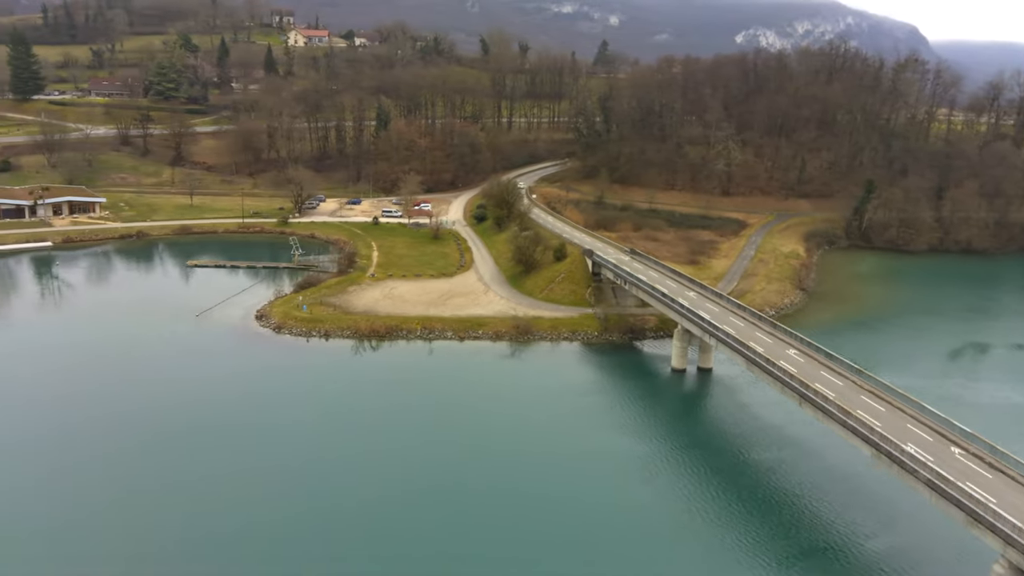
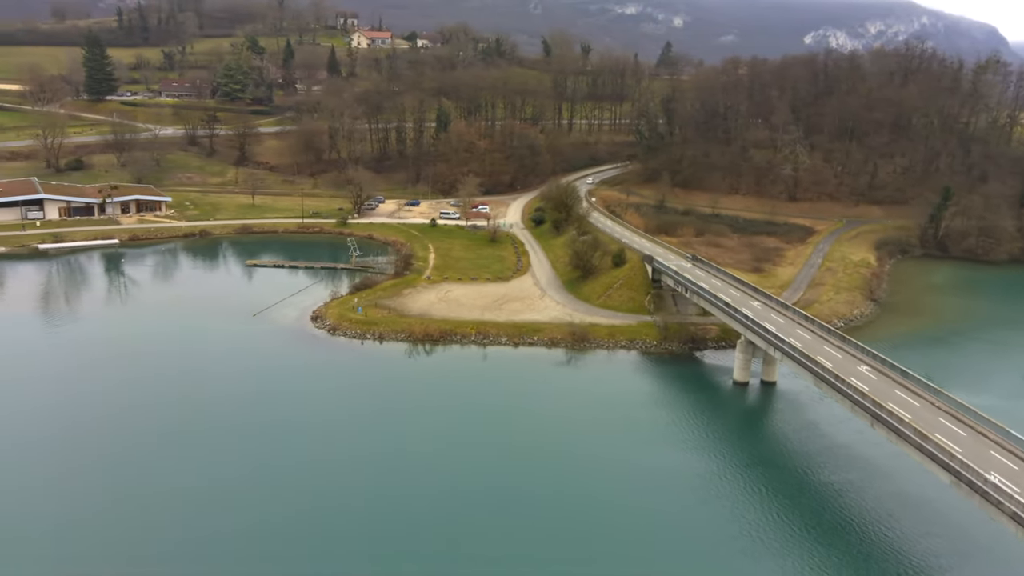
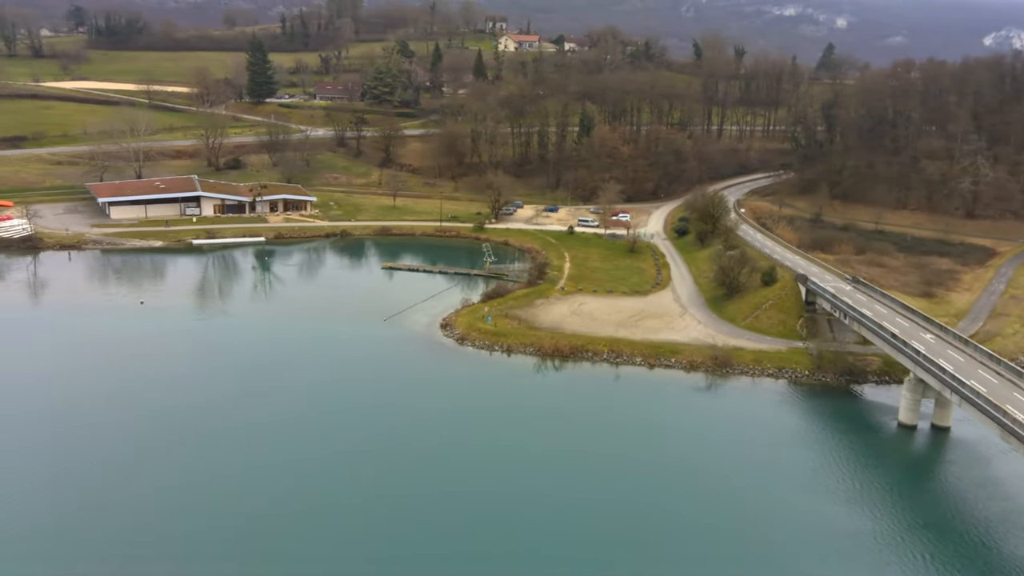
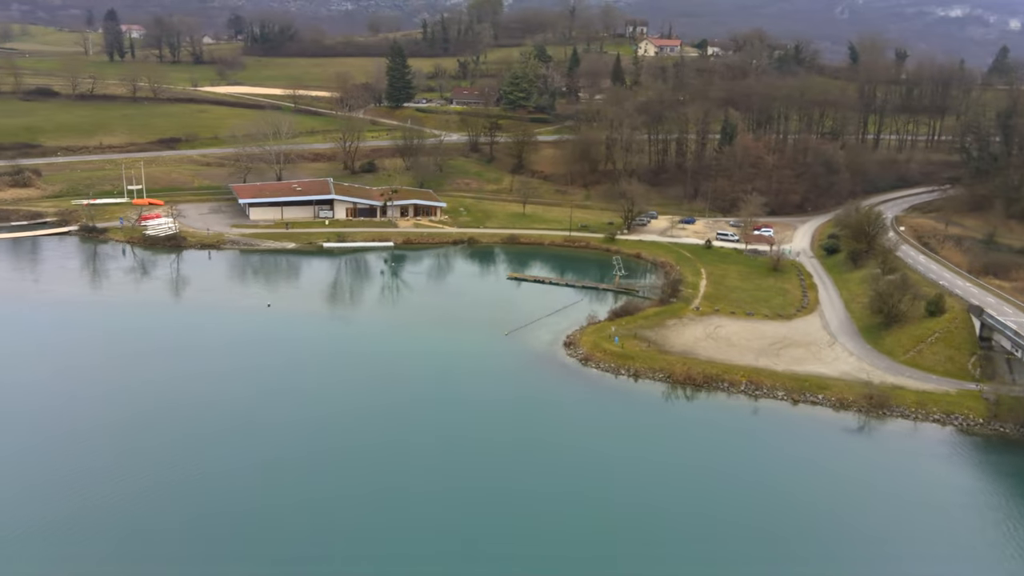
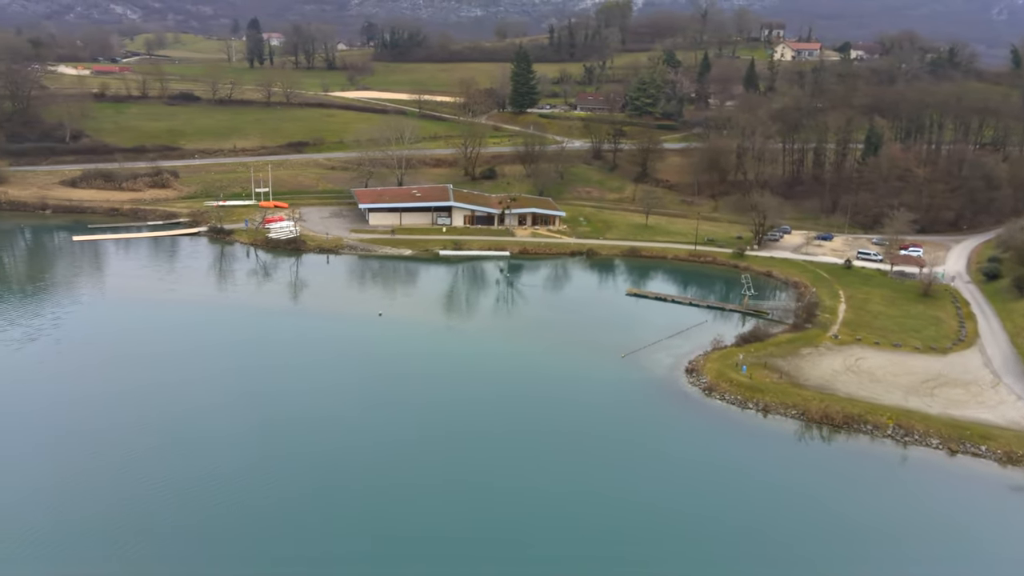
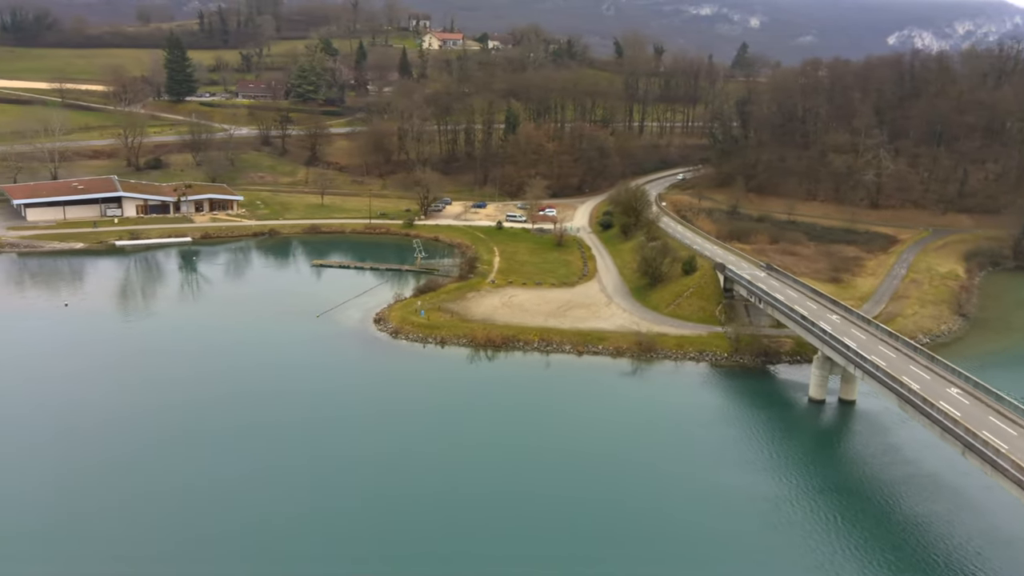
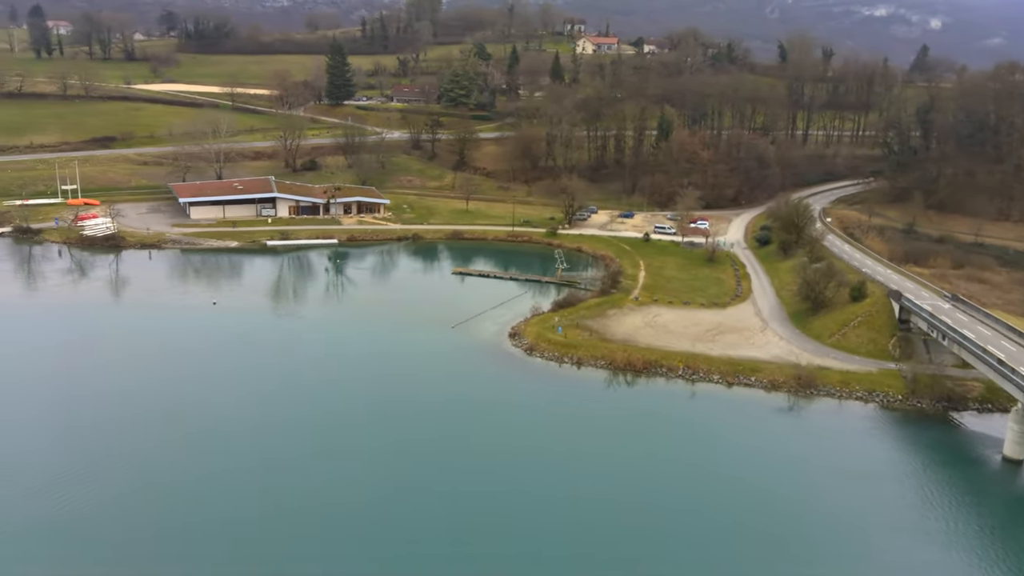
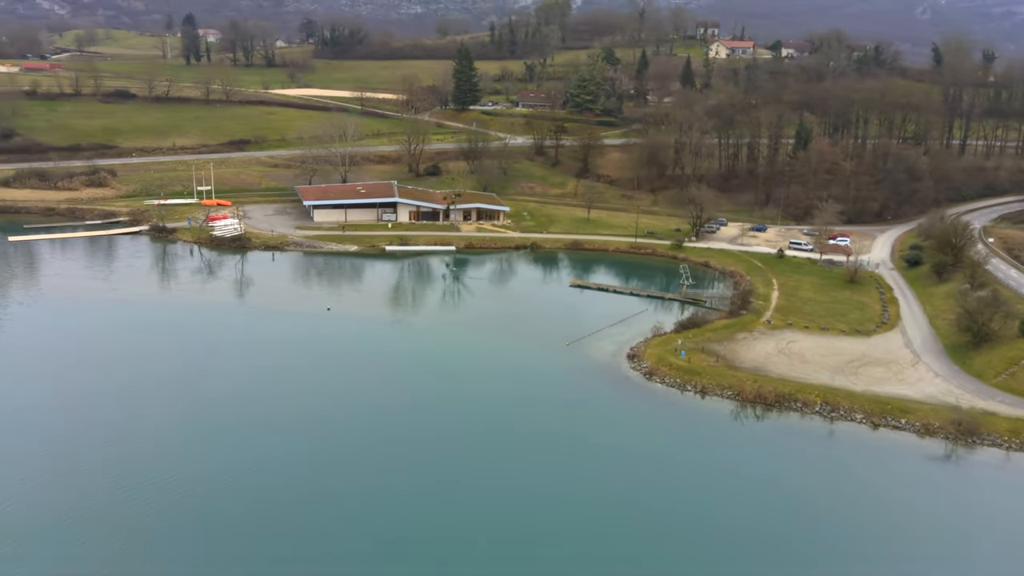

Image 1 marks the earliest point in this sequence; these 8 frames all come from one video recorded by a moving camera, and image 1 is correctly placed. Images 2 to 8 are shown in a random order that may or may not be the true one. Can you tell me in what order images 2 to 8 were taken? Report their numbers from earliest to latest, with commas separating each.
2, 6, 3, 7, 4, 8, 5
